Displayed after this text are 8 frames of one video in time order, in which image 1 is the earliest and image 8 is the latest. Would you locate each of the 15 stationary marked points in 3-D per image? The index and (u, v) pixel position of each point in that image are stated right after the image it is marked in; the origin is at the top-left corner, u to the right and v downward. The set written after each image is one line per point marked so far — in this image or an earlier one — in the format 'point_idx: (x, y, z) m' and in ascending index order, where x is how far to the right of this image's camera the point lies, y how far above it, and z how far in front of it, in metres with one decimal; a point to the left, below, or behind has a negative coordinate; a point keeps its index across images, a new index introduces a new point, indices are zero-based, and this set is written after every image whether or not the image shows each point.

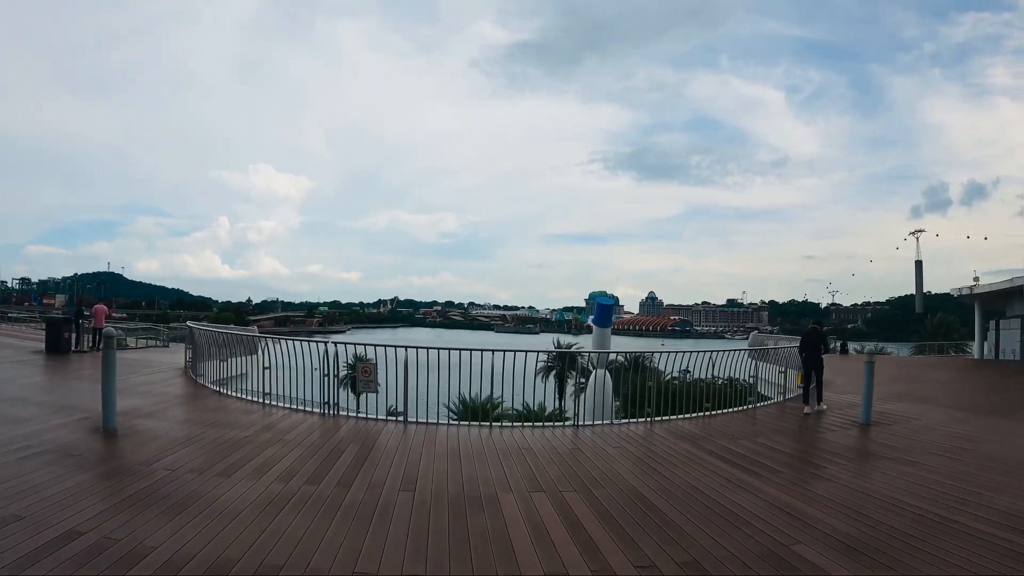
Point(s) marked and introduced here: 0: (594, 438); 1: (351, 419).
0: (+0.8, -1.6, +5.9) m
1: (-1.6, -1.3, +5.7) m
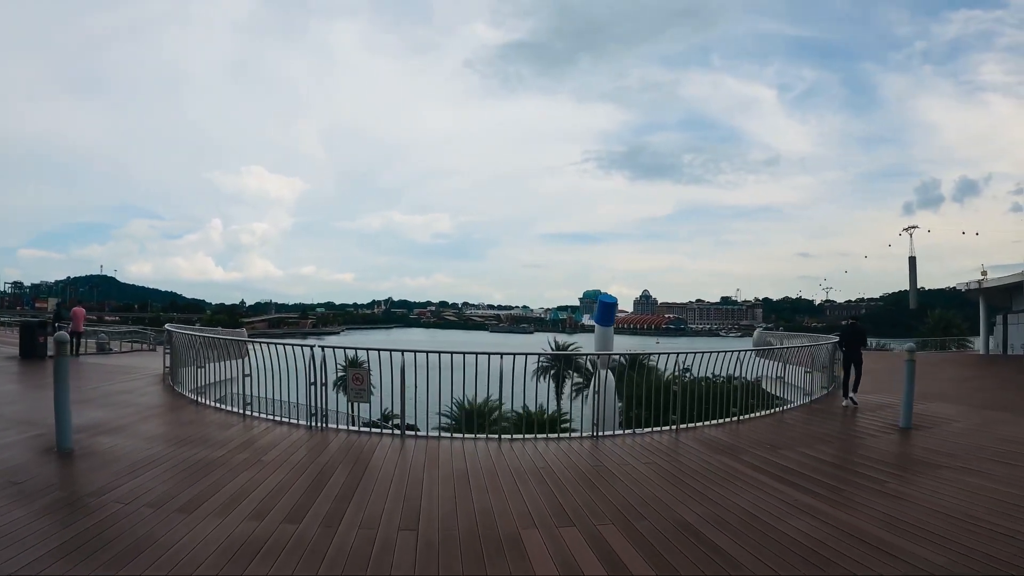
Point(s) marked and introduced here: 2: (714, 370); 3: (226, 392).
0: (+0.9, -1.5, +5.3) m
1: (-1.5, -1.3, +5.1) m
2: (+3.1, -1.2, +8.7) m
3: (-3.4, -1.2, +6.9) m
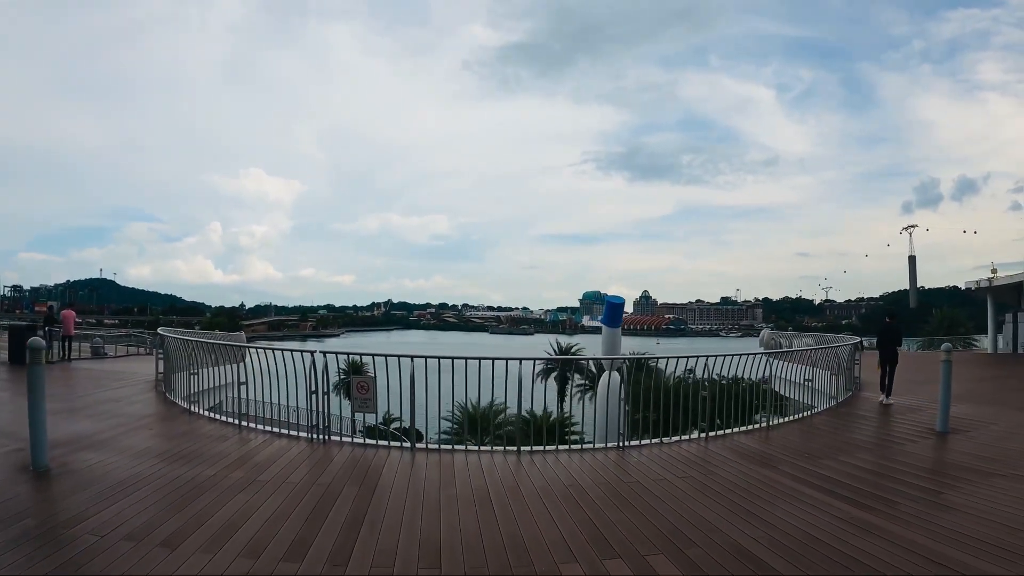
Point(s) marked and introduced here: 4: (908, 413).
0: (+1.1, -1.5, +4.9) m
1: (-1.4, -1.3, +4.7) m
2: (+3.2, -1.2, +8.3) m
3: (-3.3, -1.3, +6.5) m
4: (+5.9, -1.9, +8.6) m
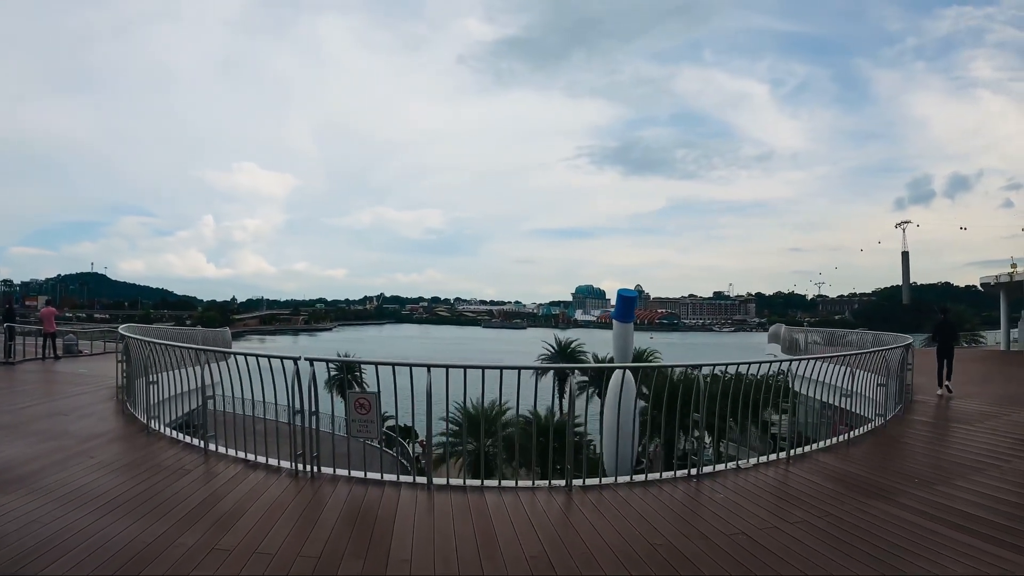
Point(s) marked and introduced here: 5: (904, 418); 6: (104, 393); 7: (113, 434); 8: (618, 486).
0: (+1.4, -1.4, +3.9) m
1: (-1.1, -1.2, +3.6) m
2: (+3.5, -1.1, +7.3) m
3: (-3.0, -1.2, +5.4) m
4: (+6.1, -1.8, +7.6) m
5: (+5.3, -1.8, +7.8) m
6: (-5.4, -1.4, +7.7) m
7: (-3.7, -1.3, +5.4) m
8: (+0.7, -1.4, +3.9) m
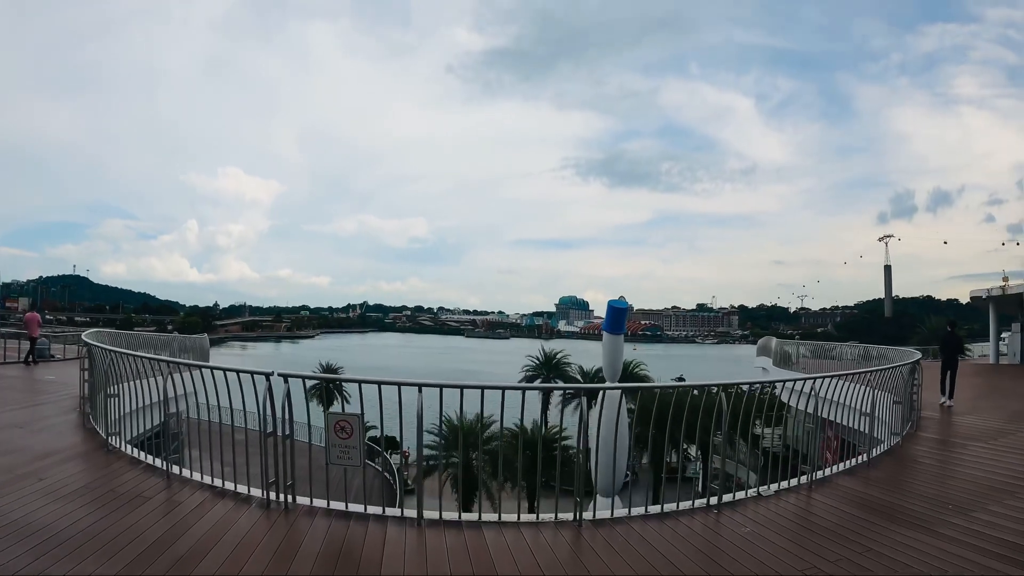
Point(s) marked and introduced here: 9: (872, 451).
0: (+1.4, -1.5, +3.5) m
1: (-1.1, -1.3, +3.2) m
2: (+3.4, -1.3, +7.0) m
3: (-3.1, -1.2, +4.9) m
4: (+6.0, -2.0, +7.3) m
5: (+5.2, -2.0, +7.5) m
6: (-5.5, -1.4, +7.2) m
7: (-3.7, -1.4, +4.9) m
8: (+0.7, -1.4, +3.5) m
9: (+3.7, -1.7, +5.9) m
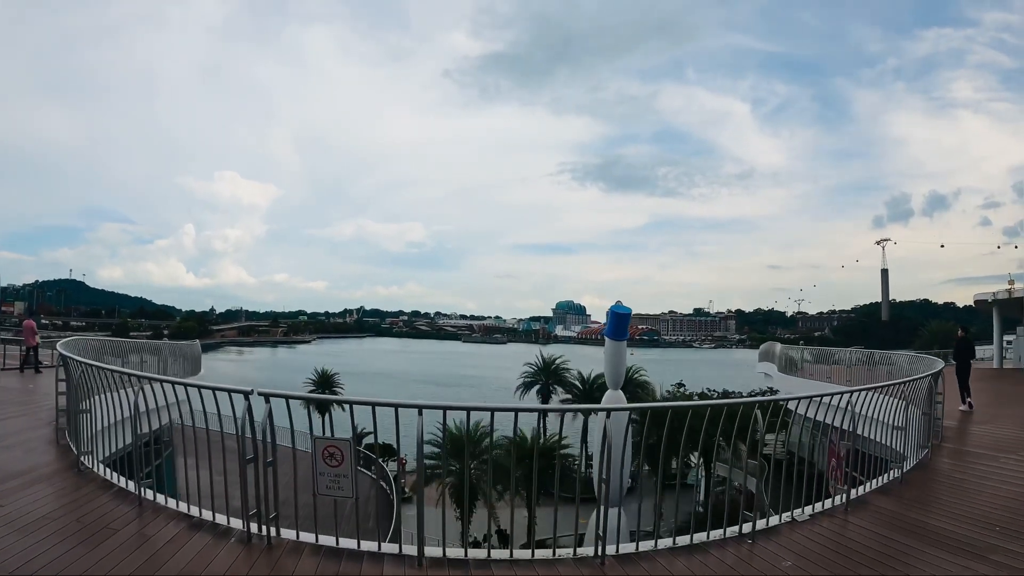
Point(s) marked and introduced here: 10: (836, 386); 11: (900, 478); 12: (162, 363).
0: (+1.4, -1.5, +3.1) m
1: (-1.0, -1.3, +2.8) m
2: (+3.4, -1.3, +6.6) m
3: (-3.0, -1.3, +4.6) m
4: (+6.1, -2.0, +7.0) m
5: (+5.2, -2.0, +7.2) m
6: (-5.5, -1.5, +6.8) m
7: (-3.7, -1.4, +4.5) m
8: (+0.8, -1.5, +3.2) m
9: (+3.8, -1.7, +5.6) m
10: (+9.3, -2.8, +16.8) m
11: (+3.7, -1.8, +5.5) m
12: (-9.0, -1.9, +14.8) m
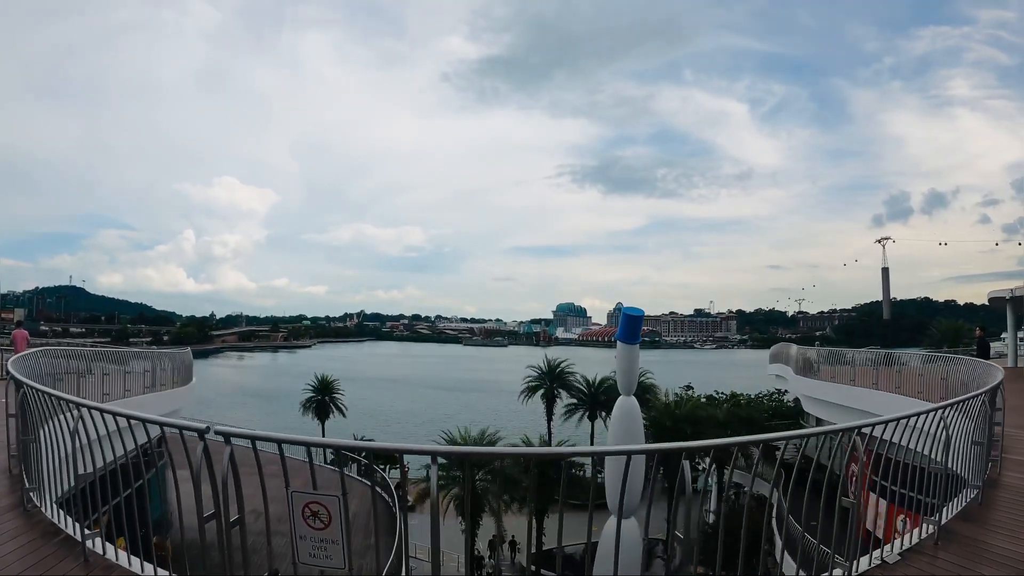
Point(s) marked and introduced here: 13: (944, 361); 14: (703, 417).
0: (+1.6, -1.5, +2.5) m
1: (-0.8, -1.3, +2.2) m
2: (+3.6, -1.3, +6.0) m
3: (-2.8, -1.3, +3.9) m
4: (+6.3, -1.9, +6.3) m
5: (+5.4, -2.0, +6.5) m
6: (-5.3, -1.5, +6.1) m
7: (-3.5, -1.4, +3.8) m
8: (+0.9, -1.4, +2.5) m
9: (+4.0, -1.7, +4.9) m
10: (+9.4, -2.8, +16.1) m
11: (+3.9, -1.8, +4.8) m
12: (-8.9, -2.0, +14.1) m
13: (+9.7, -1.7, +13.0) m
14: (+6.4, -4.3, +19.1) m
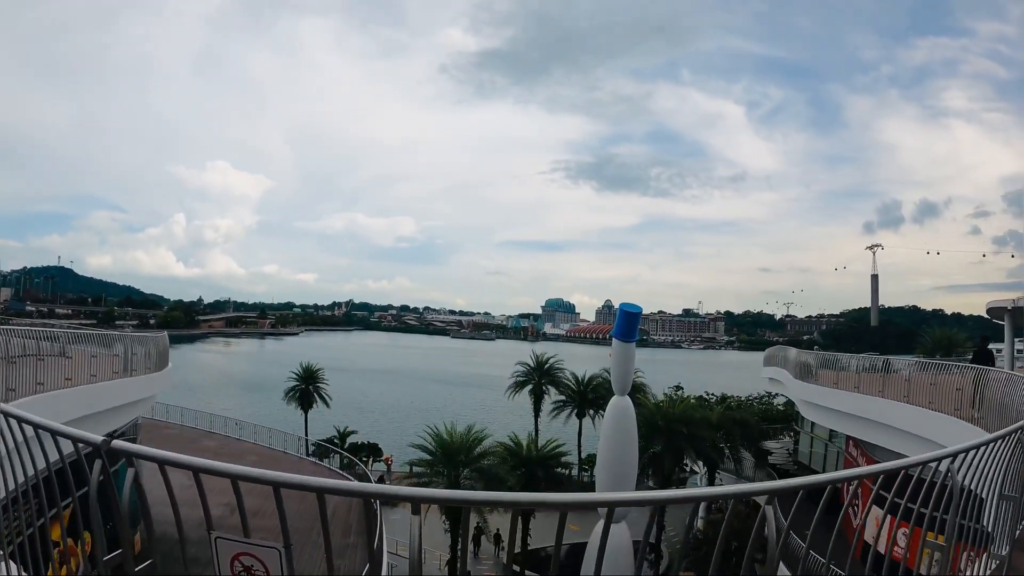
0: (+1.6, -1.5, +1.9) m
1: (-0.8, -1.2, +1.6) m
2: (+3.5, -1.3, +5.4) m
3: (-2.9, -1.1, +3.3) m
4: (+6.2, -2.0, +5.8) m
5: (+5.3, -2.0, +6.0) m
6: (-5.4, -1.2, +5.4) m
7: (-3.5, -1.2, +3.2) m
8: (+0.9, -1.4, +1.9) m
9: (+3.9, -1.7, +4.4) m
10: (+9.2, -2.9, +15.7) m
11: (+3.8, -1.8, +4.3) m
12: (-9.1, -1.6, +13.4) m
13: (+9.5, -1.8, +12.5) m
14: (+6.0, -4.2, +18.7) m
